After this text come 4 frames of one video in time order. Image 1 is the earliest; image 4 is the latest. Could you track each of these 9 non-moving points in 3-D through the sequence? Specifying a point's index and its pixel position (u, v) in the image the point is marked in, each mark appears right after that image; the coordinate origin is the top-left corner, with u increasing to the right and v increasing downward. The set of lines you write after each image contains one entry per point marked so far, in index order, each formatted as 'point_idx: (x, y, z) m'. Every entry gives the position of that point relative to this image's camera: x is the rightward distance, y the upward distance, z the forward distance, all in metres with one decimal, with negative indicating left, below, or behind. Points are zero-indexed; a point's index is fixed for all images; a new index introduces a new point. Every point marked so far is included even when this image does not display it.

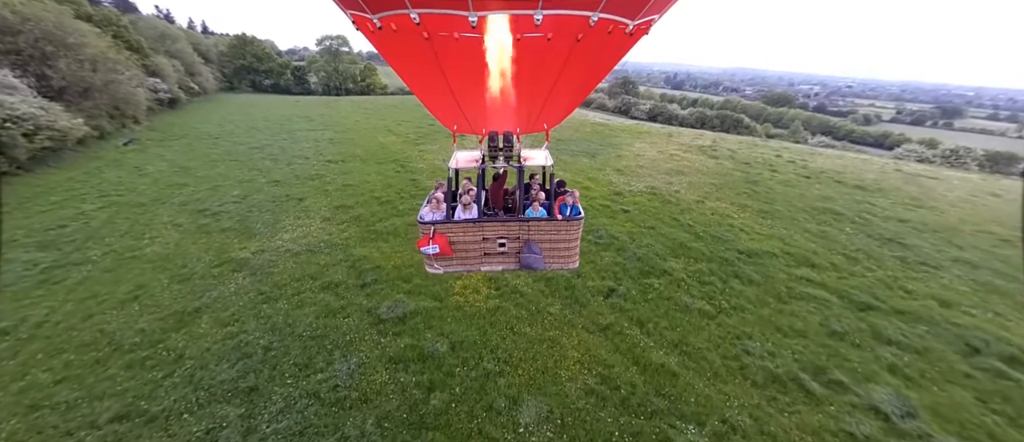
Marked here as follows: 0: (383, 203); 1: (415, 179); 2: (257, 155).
0: (-3.3, +0.5, +8.0) m
1: (-2.9, +1.3, +9.5) m
2: (-9.5, +2.5, +11.8) m
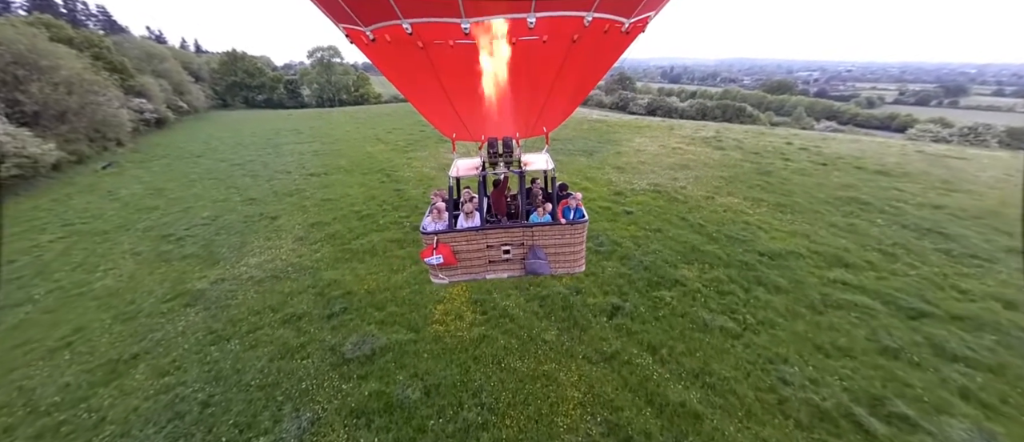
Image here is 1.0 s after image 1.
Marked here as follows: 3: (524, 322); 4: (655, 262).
0: (-3.5, +0.1, +7.3) m
1: (-3.2, +0.9, +8.8) m
2: (-9.8, +1.7, +11.2) m
3: (+0.2, -1.4, +4.2) m
4: (+2.4, -0.7, +5.2) m
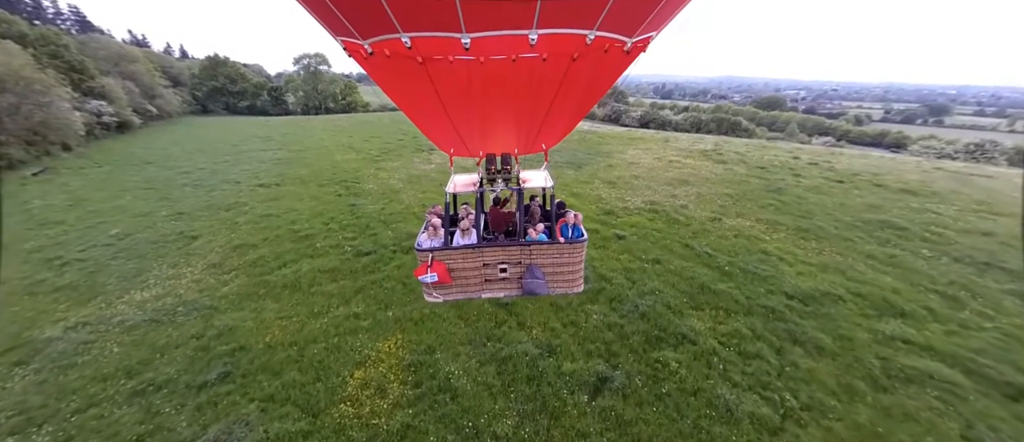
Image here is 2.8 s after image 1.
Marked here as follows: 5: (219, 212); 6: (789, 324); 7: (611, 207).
0: (-4.1, -0.3, +6.1) m
1: (-3.8, +0.4, +7.6) m
2: (-10.4, +1.2, +9.9) m
3: (-0.4, -1.7, +3.0) m
4: (+1.8, -1.1, +4.0) m
5: (-6.9, +0.2, +7.4) m
6: (+3.2, -1.2, +3.7) m
7: (+2.3, +0.3, +7.2) m
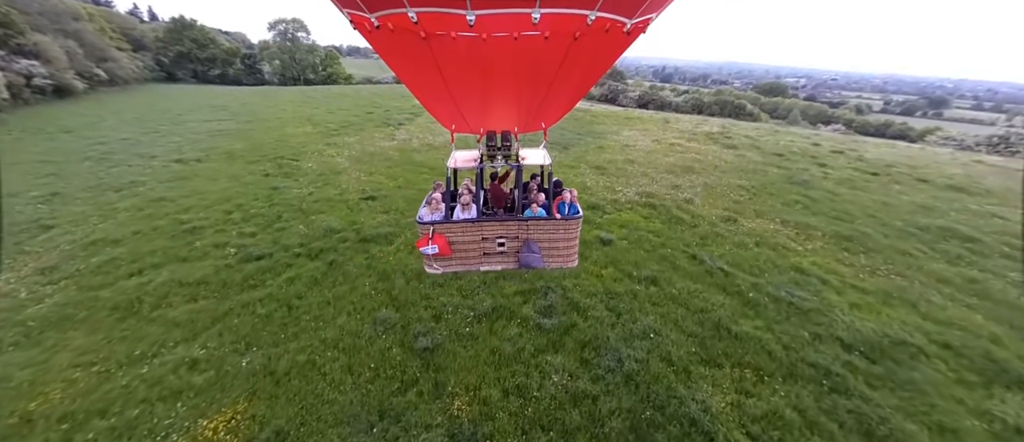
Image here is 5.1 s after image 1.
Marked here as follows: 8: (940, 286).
0: (-4.7, -0.1, +4.6) m
1: (-4.4, +0.7, +6.1) m
2: (-11.1, +1.8, +8.2) m
3: (-1.1, -1.8, +1.6) m
4: (+1.1, -1.1, +2.6) m
5: (-7.6, +0.5, +5.9) m
6: (+2.6, -1.3, +2.3) m
7: (+1.6, +0.4, +5.8) m
8: (+4.8, -0.7, +3.6) m
